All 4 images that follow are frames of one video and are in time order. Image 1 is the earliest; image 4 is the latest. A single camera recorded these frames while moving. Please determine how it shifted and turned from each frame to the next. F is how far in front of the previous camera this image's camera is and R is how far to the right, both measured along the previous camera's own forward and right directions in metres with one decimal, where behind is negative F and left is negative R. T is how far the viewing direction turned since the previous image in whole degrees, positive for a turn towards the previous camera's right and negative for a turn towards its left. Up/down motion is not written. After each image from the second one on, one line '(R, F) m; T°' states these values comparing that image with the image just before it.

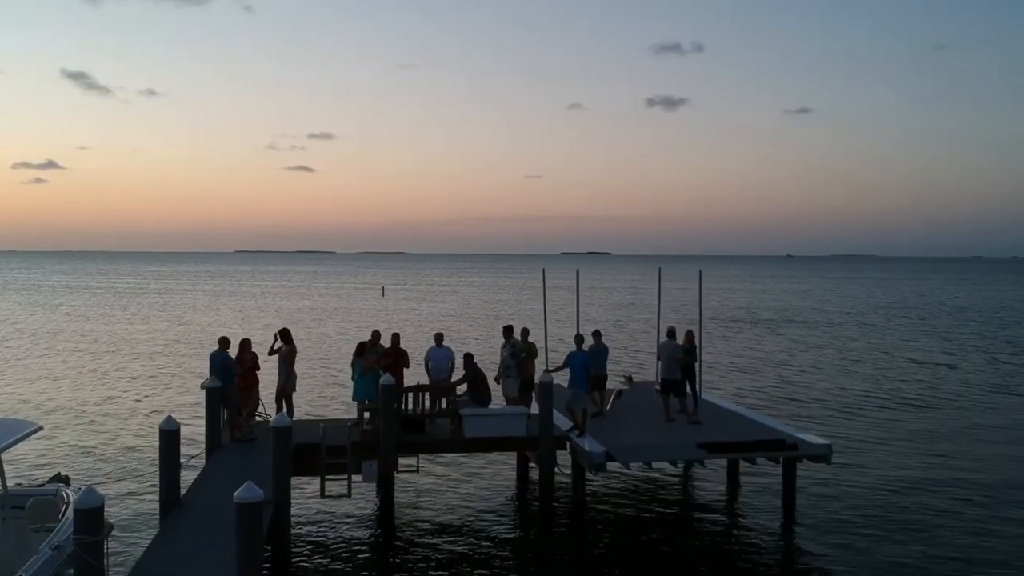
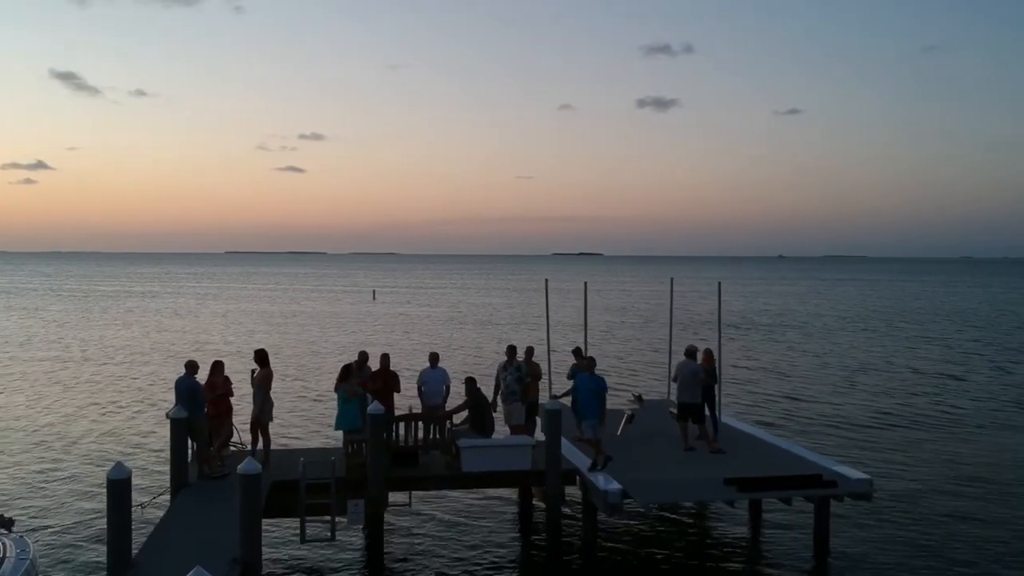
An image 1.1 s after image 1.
(-0.1, +1.1) m; +1°
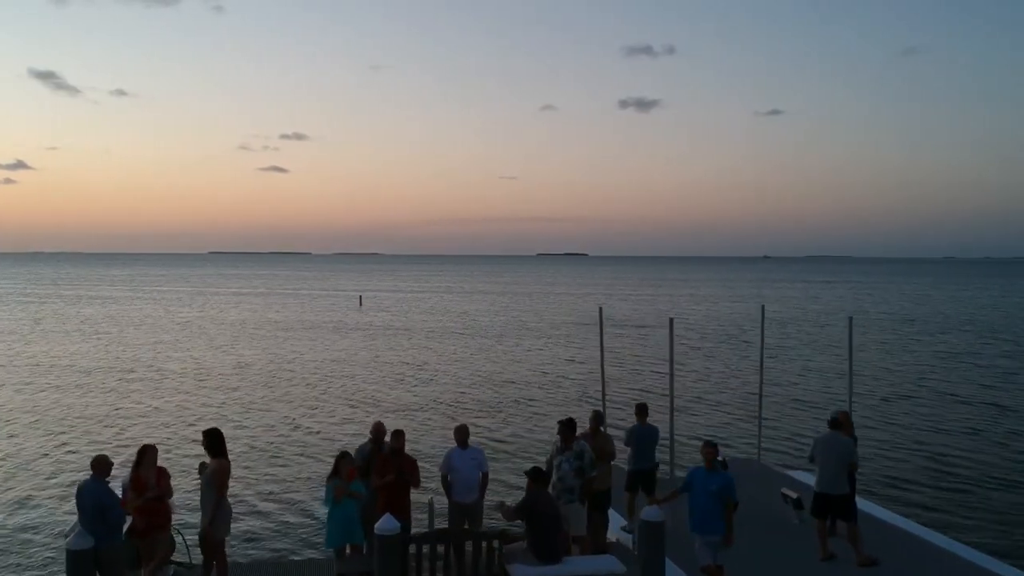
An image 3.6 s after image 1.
(-0.7, +3.0) m; +1°
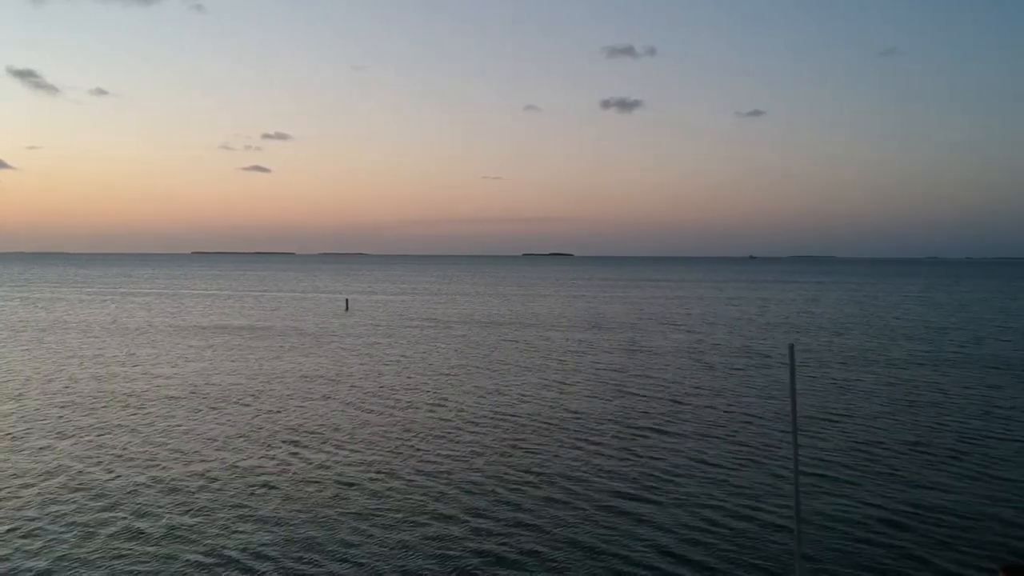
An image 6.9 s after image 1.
(-1.1, +3.7) m; +1°
